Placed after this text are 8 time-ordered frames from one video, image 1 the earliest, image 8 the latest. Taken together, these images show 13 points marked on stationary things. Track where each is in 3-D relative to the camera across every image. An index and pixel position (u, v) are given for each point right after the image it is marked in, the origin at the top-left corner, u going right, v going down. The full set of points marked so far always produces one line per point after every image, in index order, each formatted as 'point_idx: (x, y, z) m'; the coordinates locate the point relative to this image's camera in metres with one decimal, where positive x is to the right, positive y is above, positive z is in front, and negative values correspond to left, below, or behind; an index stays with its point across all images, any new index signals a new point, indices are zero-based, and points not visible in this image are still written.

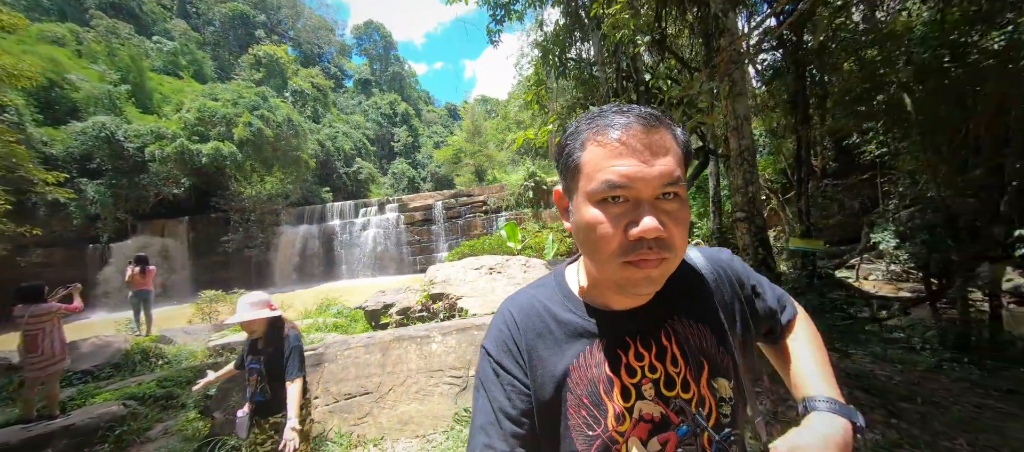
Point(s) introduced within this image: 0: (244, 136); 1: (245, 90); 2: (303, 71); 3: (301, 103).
0: (-8.8, +2.9, +11.0) m
1: (-9.2, +4.7, +11.3) m
2: (-9.9, +7.3, +15.6) m
3: (-10.0, +5.8, +16.0) m
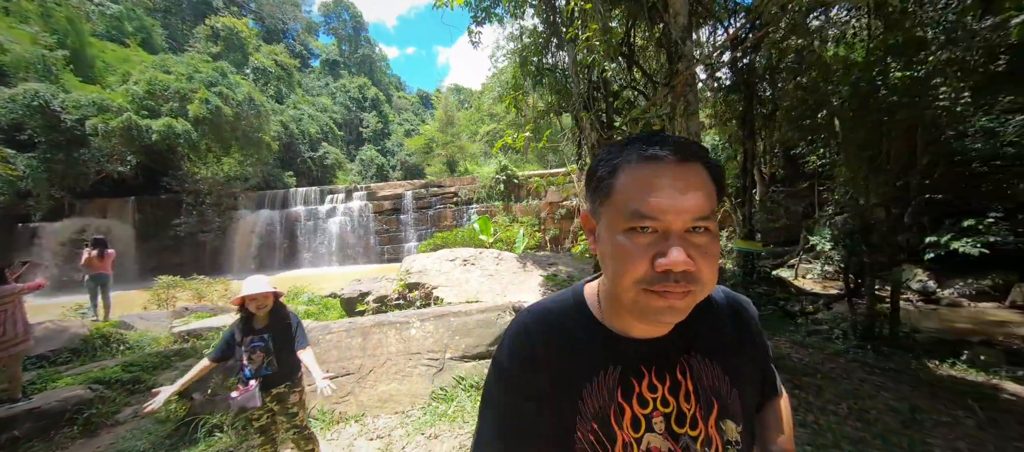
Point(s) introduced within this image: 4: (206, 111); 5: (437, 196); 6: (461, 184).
0: (-9.5, +3.4, +10.3) m
1: (-10.0, +5.2, +10.6) m
2: (-10.9, +8.0, +14.8) m
3: (-11.1, +6.5, +15.1) m
4: (-9.4, +3.6, +10.2) m
5: (-3.0, +1.2, +13.8) m
6: (-2.0, +1.7, +13.8) m
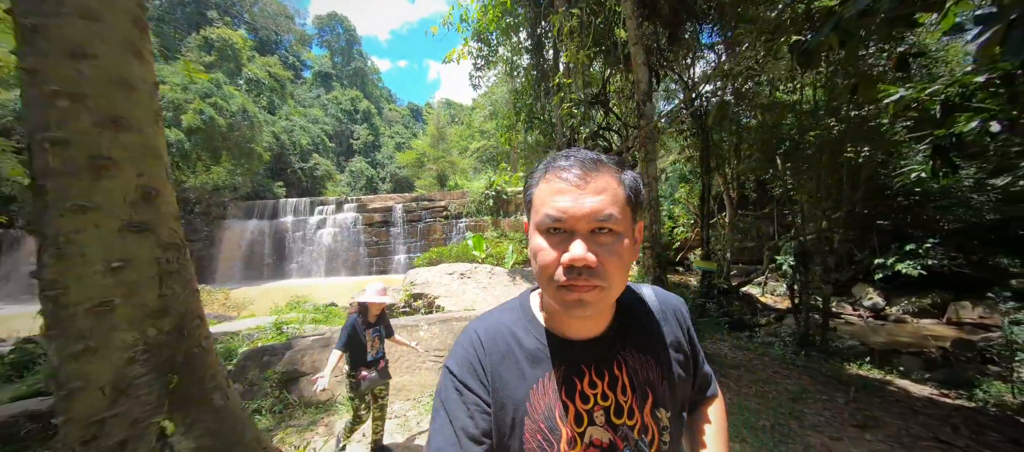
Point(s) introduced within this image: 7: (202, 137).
0: (-9.8, +3.2, +10.6) m
1: (-10.2, +4.9, +10.9) m
2: (-11.3, +7.6, +15.1) m
3: (-11.5, +6.0, +15.4) m
4: (-9.7, +3.3, +10.5) m
5: (-3.5, +0.7, +14.2) m
6: (-2.5, +1.1, +14.3) m
7: (-9.8, +2.8, +10.6) m
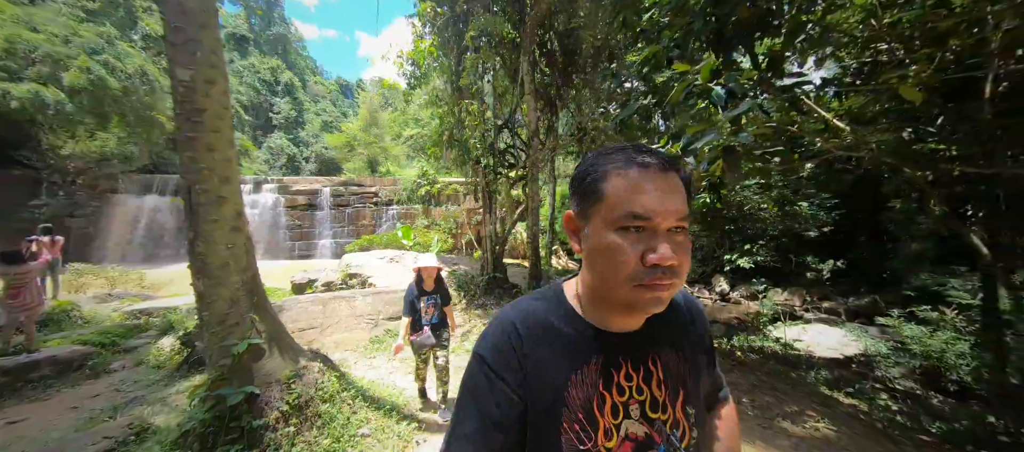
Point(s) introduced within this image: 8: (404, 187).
0: (-11.7, +3.8, +9.4) m
1: (-12.1, +5.7, +9.6) m
2: (-13.8, +8.5, +13.5) m
3: (-14.1, +7.0, +13.8) m
4: (-11.6, +4.0, +9.3) m
5: (-6.3, +1.2, +14.2) m
6: (-5.3, +1.6, +14.5) m
7: (-11.7, +3.5, +9.5) m
8: (-4.0, +1.4, +13.0) m
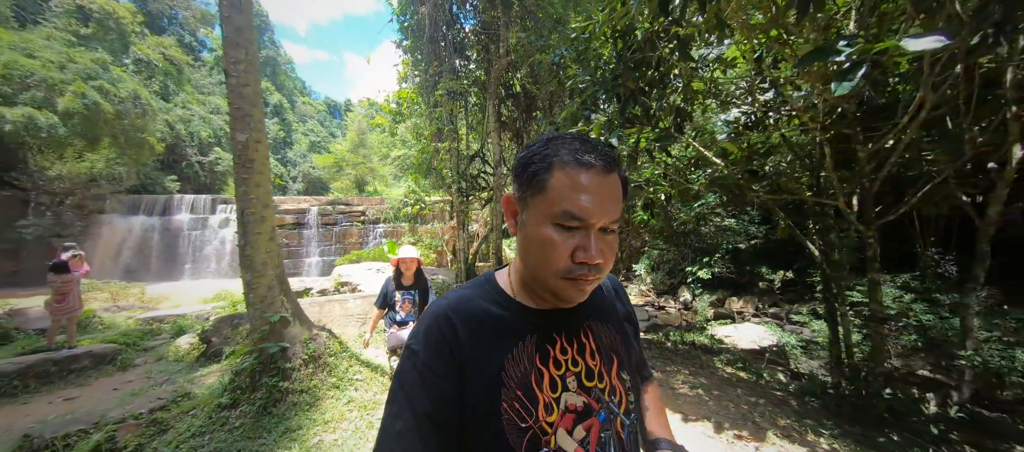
0: (-12.4, +3.3, +10.0) m
1: (-12.8, +5.1, +10.2) m
2: (-14.6, +7.7, +14.2) m
3: (-14.9, +6.2, +14.4) m
4: (-12.2, +3.4, +9.9) m
5: (-7.1, +0.5, +14.8) m
6: (-6.1, +0.9, +15.1) m
7: (-12.4, +3.0, +10.0) m
8: (-4.7, +0.8, +13.7) m
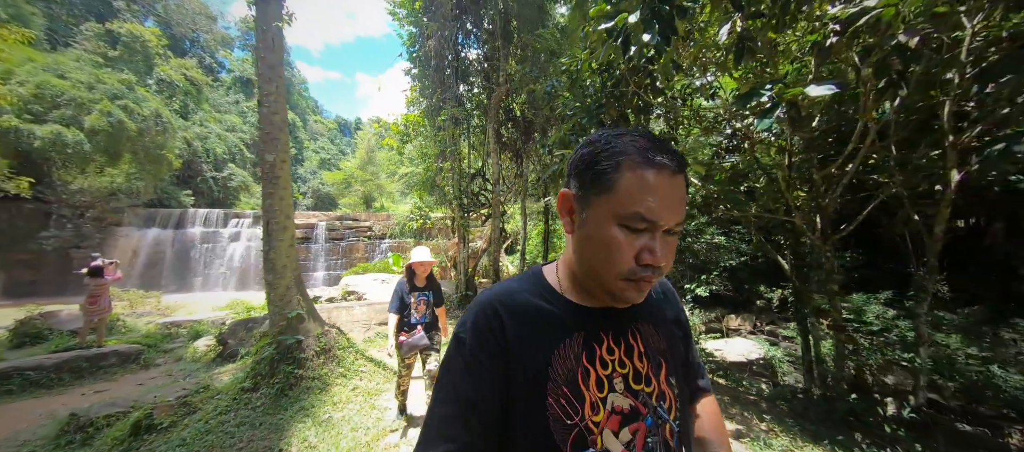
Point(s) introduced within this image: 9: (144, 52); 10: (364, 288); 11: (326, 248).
0: (-12.3, +3.0, +10.6) m
1: (-12.7, +4.7, +11.0) m
2: (-14.5, +7.1, +15.1) m
3: (-14.8, +5.6, +15.3) m
4: (-12.2, +3.1, +10.5) m
5: (-7.0, -0.1, +15.2) m
6: (-6.0, +0.2, +15.5) m
7: (-12.3, +2.7, +10.6) m
8: (-4.6, +0.2, +14.1) m
9: (-13.2, +6.3, +12.6) m
10: (-3.0, -1.3, +7.0) m
11: (-7.8, -0.9, +14.7) m
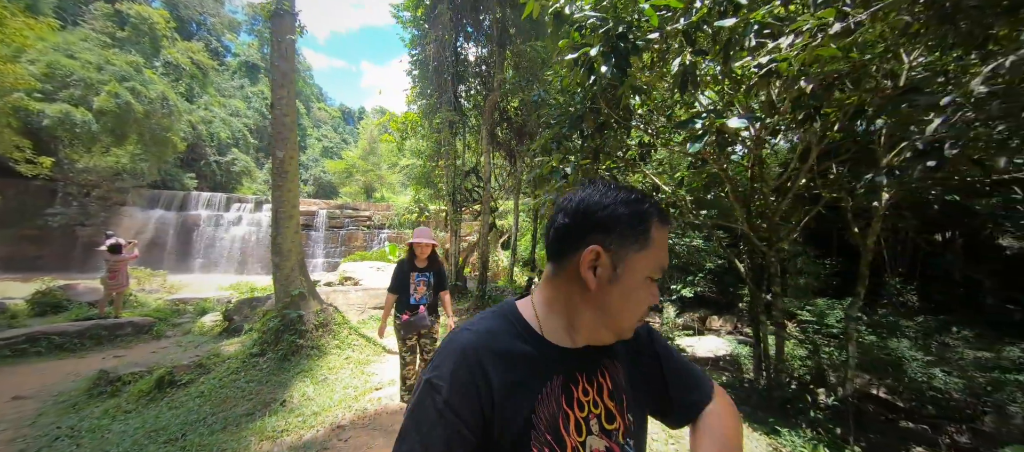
0: (-12.3, +3.6, +10.9) m
1: (-12.7, +5.4, +11.3) m
2: (-14.3, +7.9, +15.4) m
3: (-14.7, +6.4, +15.5) m
4: (-12.2, +3.7, +10.9) m
5: (-7.2, +0.3, +15.5) m
6: (-6.2, +0.7, +15.9) m
7: (-12.3, +3.3, +10.9) m
8: (-4.8, +0.5, +14.4) m
9: (-13.2, +7.0, +12.8) m
10: (-3.2, -1.1, +7.4) m
11: (-8.0, -0.4, +15.1) m
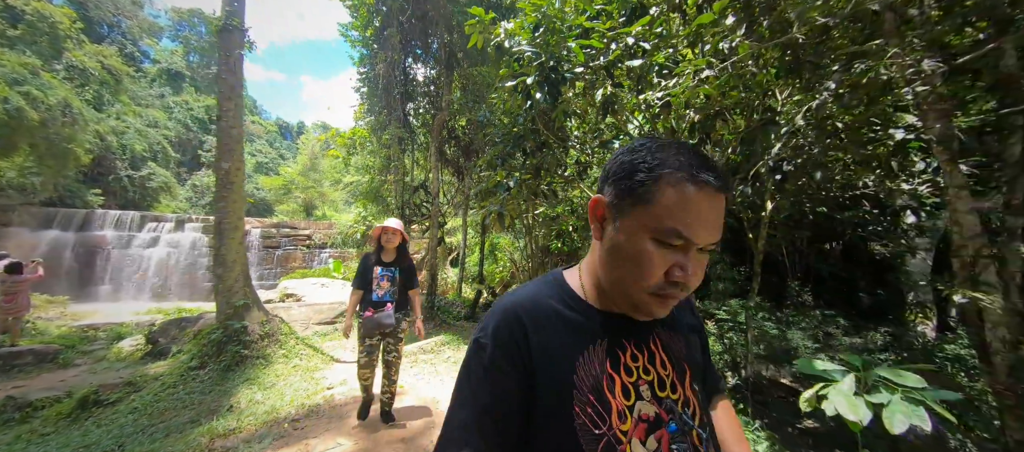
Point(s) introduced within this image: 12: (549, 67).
0: (-13.9, +3.0, +9.5) m
1: (-14.3, +4.7, +9.9) m
2: (-16.5, +7.0, +13.9) m
3: (-16.9, +5.5, +13.9) m
4: (-13.7, +3.1, +9.5) m
5: (-9.3, -0.5, +14.7) m
6: (-8.4, -0.2, +15.1) m
7: (-13.9, +2.7, +9.5) m
8: (-6.8, -0.2, +13.9) m
9: (-15.0, +6.3, +11.5) m
10: (-4.3, -1.5, +7.1) m
11: (-10.0, -1.2, +14.0) m
12: (+0.3, +1.3, +2.8) m
